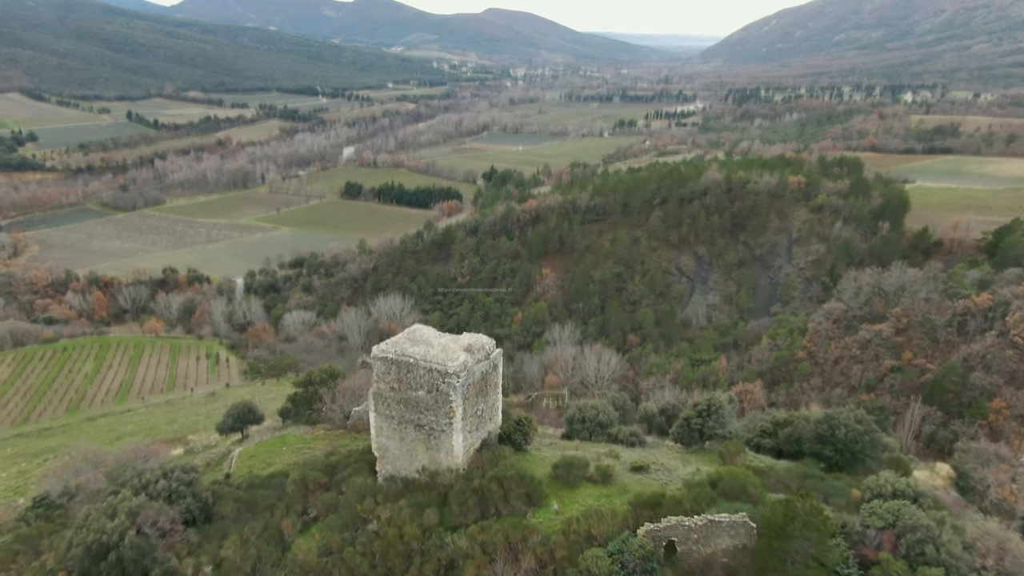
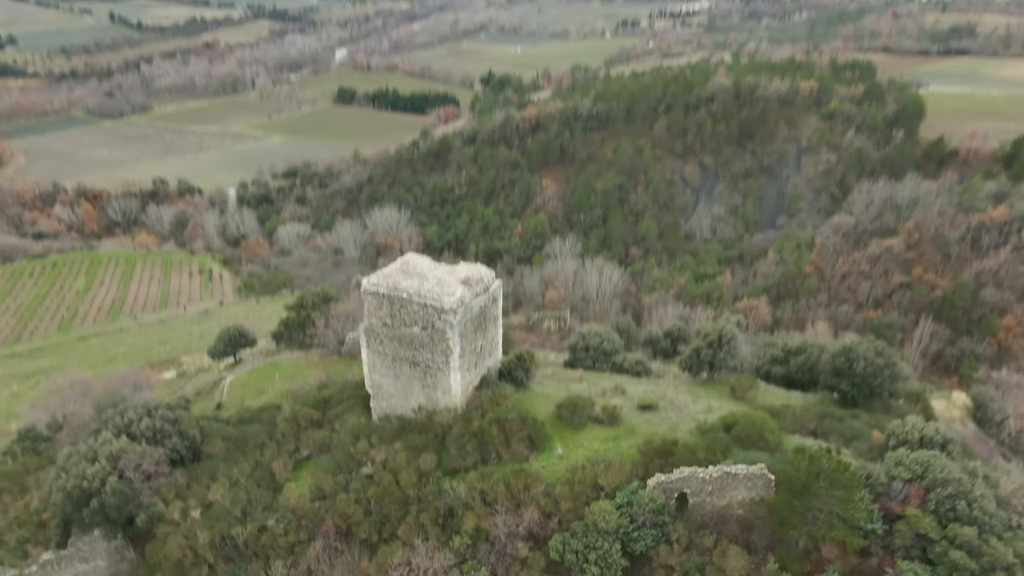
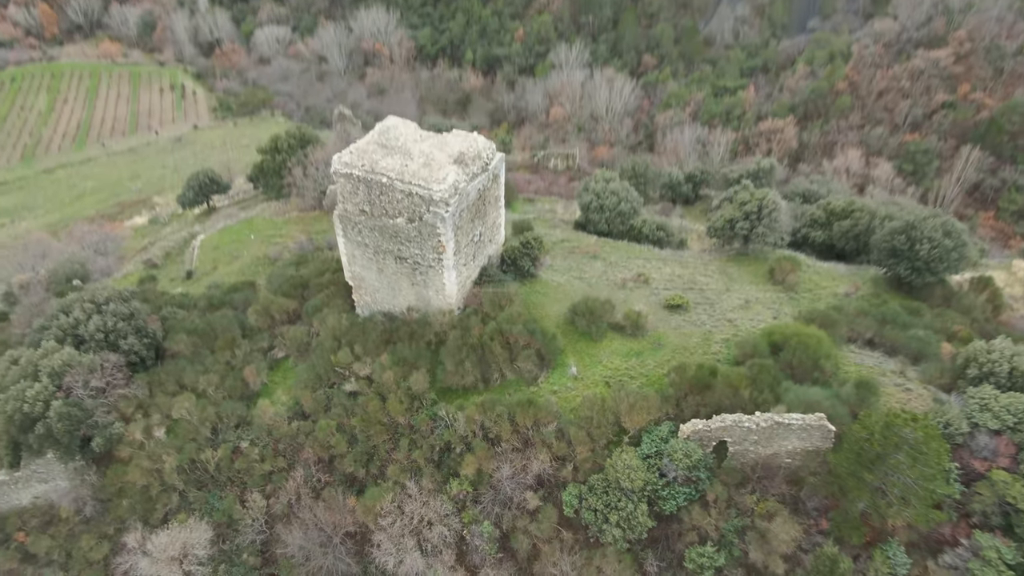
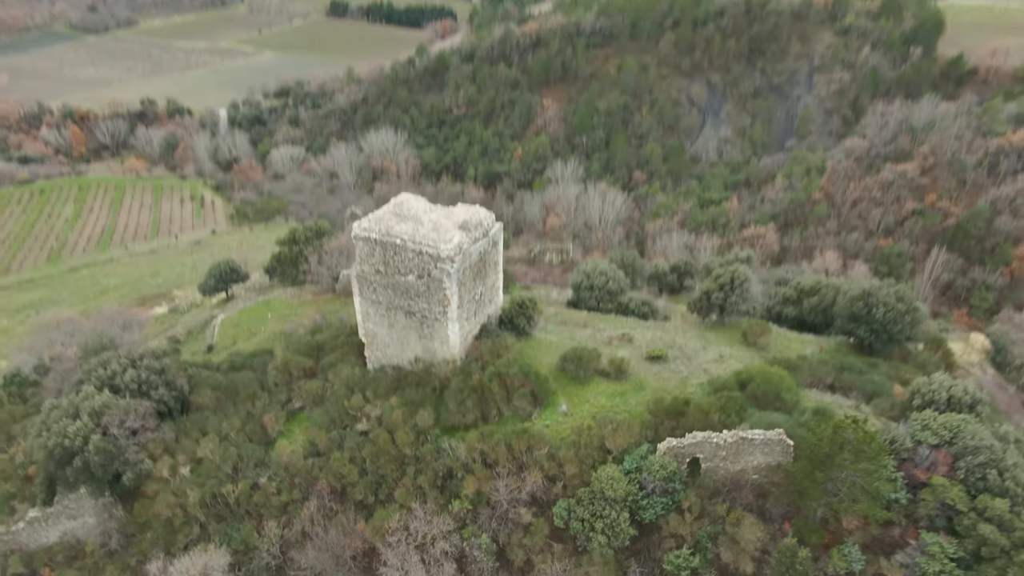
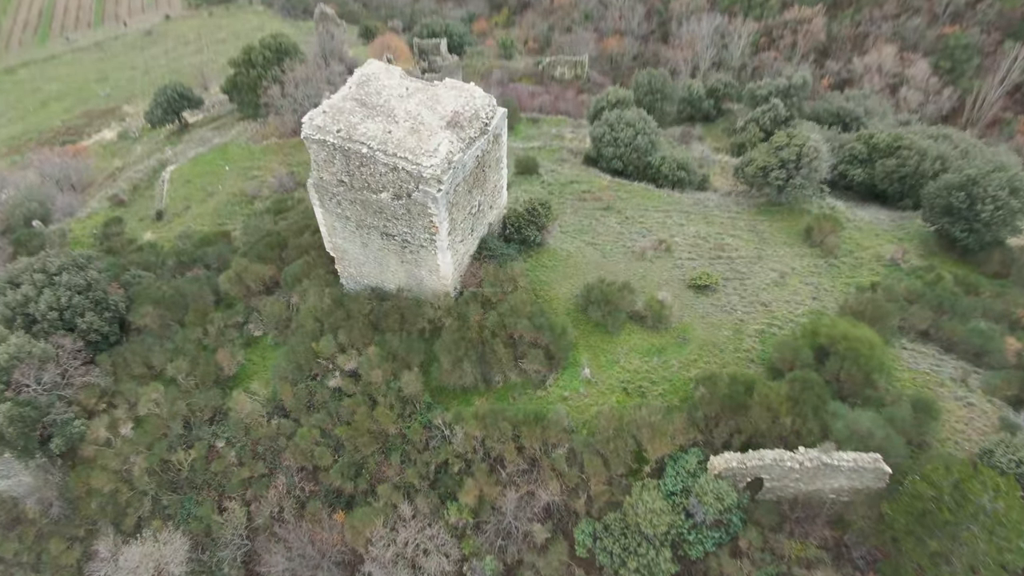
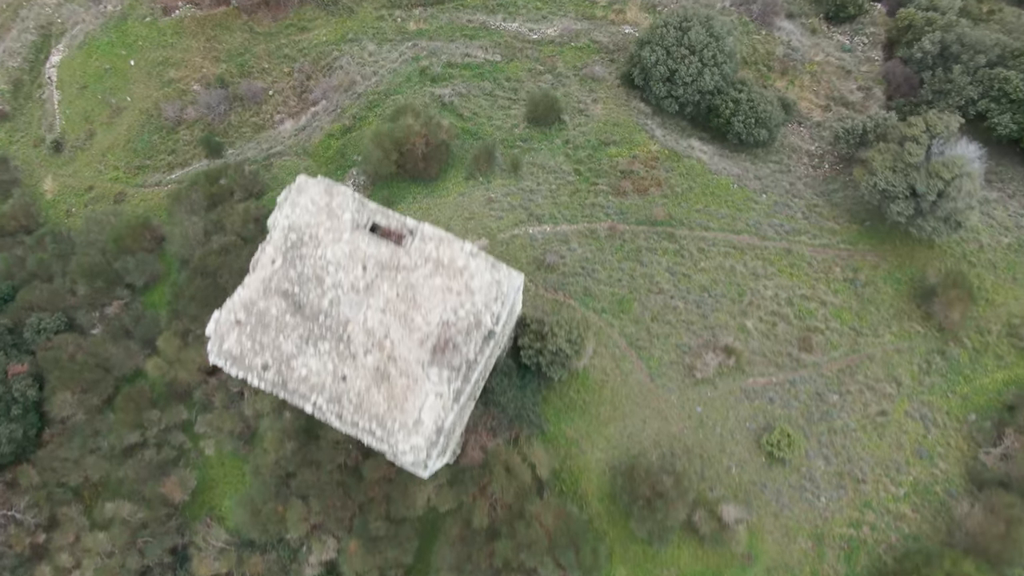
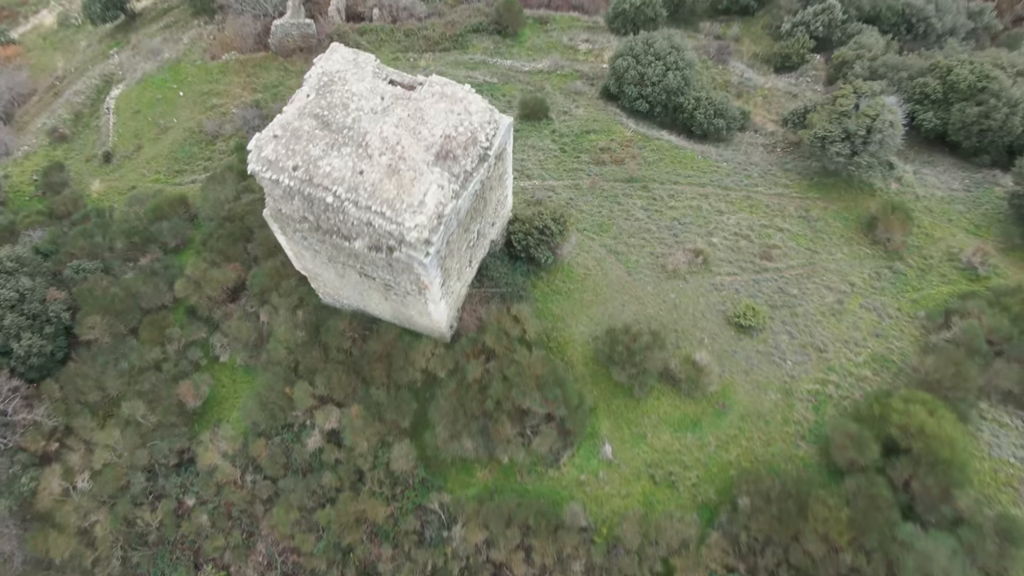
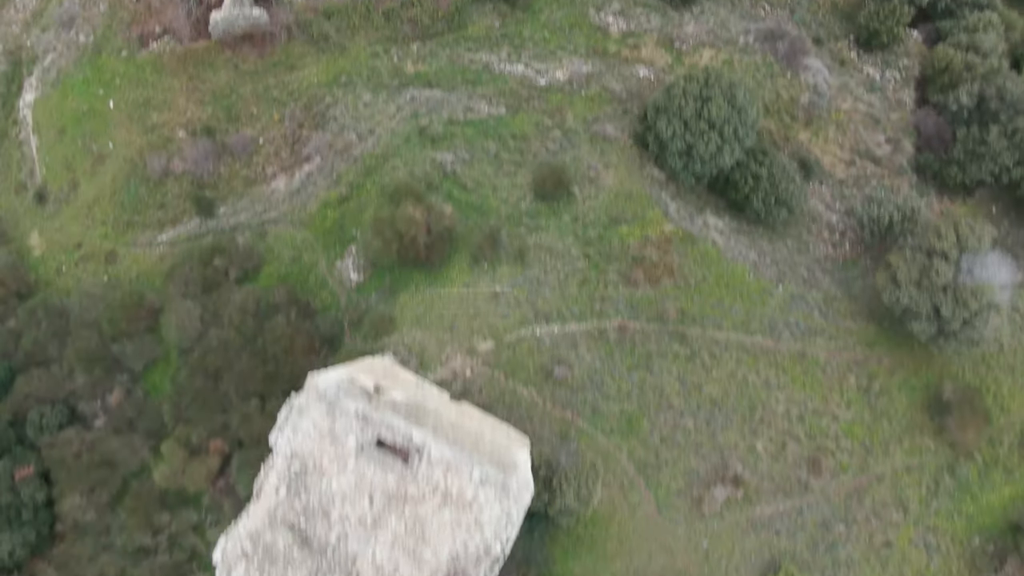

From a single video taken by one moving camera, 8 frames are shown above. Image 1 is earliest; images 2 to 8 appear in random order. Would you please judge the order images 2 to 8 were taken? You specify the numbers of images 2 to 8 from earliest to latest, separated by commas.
2, 4, 3, 5, 7, 6, 8
